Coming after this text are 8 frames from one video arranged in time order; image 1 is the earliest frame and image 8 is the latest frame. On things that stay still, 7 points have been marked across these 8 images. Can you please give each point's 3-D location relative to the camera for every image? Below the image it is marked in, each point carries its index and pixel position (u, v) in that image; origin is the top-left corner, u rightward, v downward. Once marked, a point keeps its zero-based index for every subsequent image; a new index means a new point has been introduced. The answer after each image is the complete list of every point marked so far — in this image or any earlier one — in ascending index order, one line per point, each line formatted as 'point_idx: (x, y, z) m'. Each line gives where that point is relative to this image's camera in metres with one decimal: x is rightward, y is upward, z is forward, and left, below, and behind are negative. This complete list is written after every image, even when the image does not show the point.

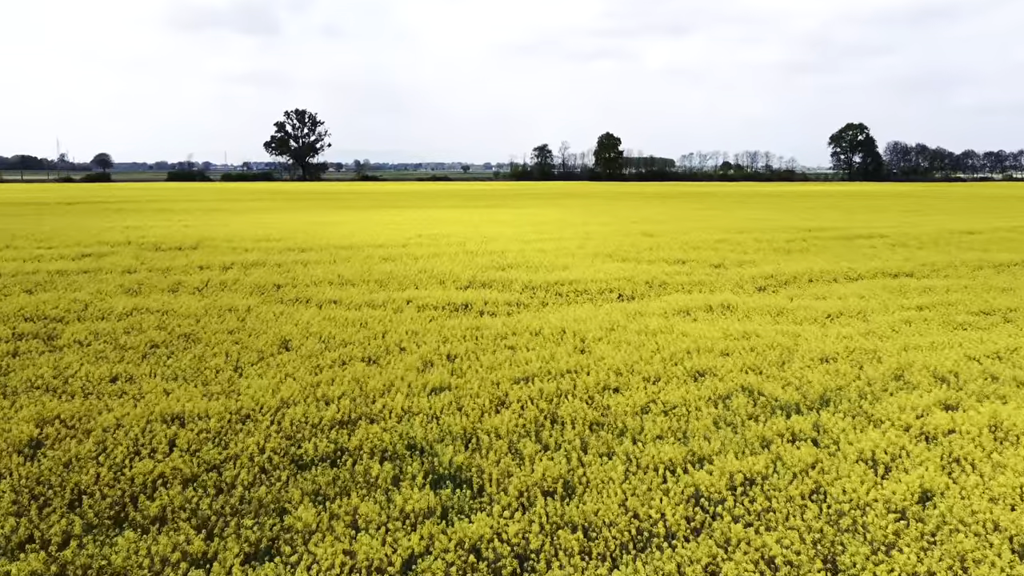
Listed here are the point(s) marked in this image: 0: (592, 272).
0: (+1.2, +0.2, +9.0) m
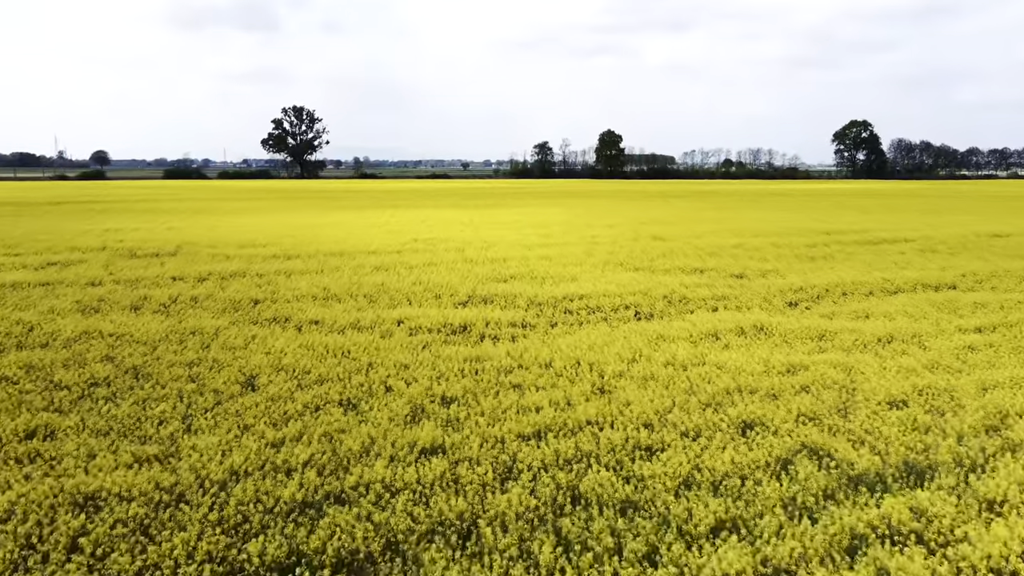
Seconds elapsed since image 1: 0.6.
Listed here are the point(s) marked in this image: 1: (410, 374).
0: (+1.3, 0.0, +8.2) m
1: (-0.8, -0.7, +4.7) m
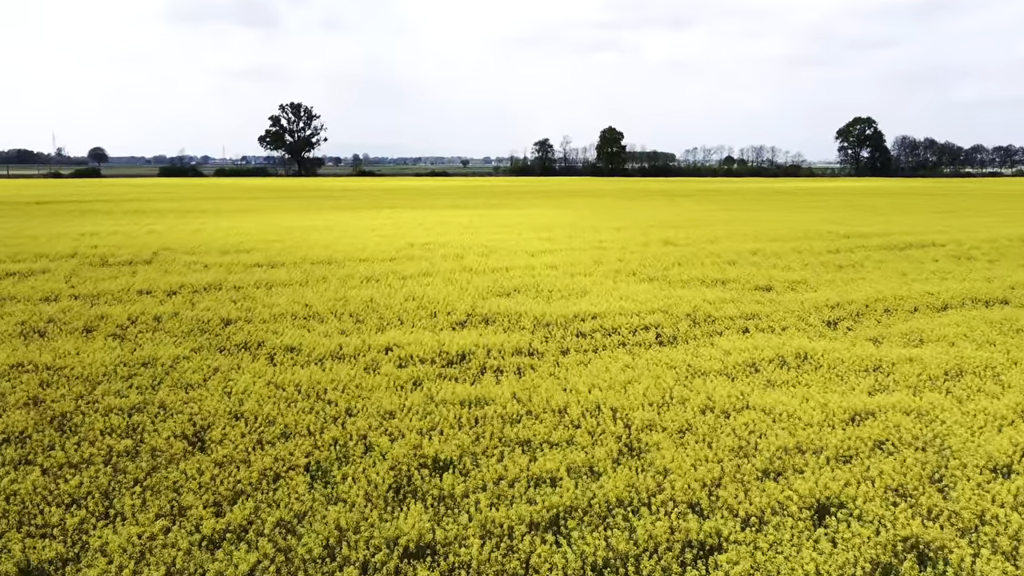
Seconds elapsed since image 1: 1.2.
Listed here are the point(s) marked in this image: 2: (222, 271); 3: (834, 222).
0: (+1.3, -0.2, +7.4) m
1: (-0.8, -0.9, +3.8) m
2: (-4.5, +0.3, +9.2) m
3: (+9.4, +1.9, +17.1) m
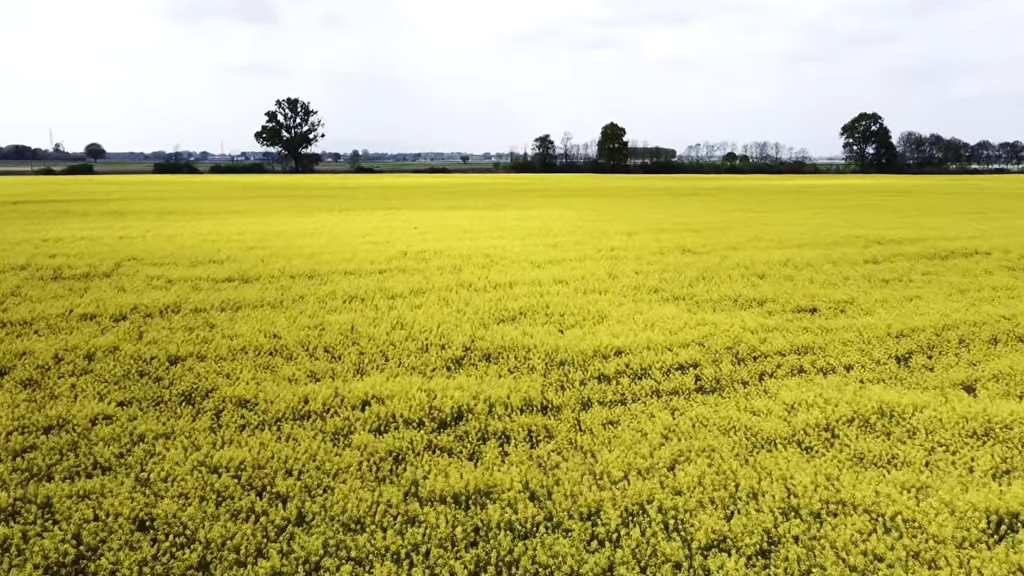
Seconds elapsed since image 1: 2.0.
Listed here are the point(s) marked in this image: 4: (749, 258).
0: (+1.4, -0.4, +6.2) m
1: (-0.7, -1.2, +2.7) m
2: (-4.5, 0.0, +8.1) m
3: (+9.4, +1.7, +15.9) m
4: (+4.3, +0.5, +10.6) m
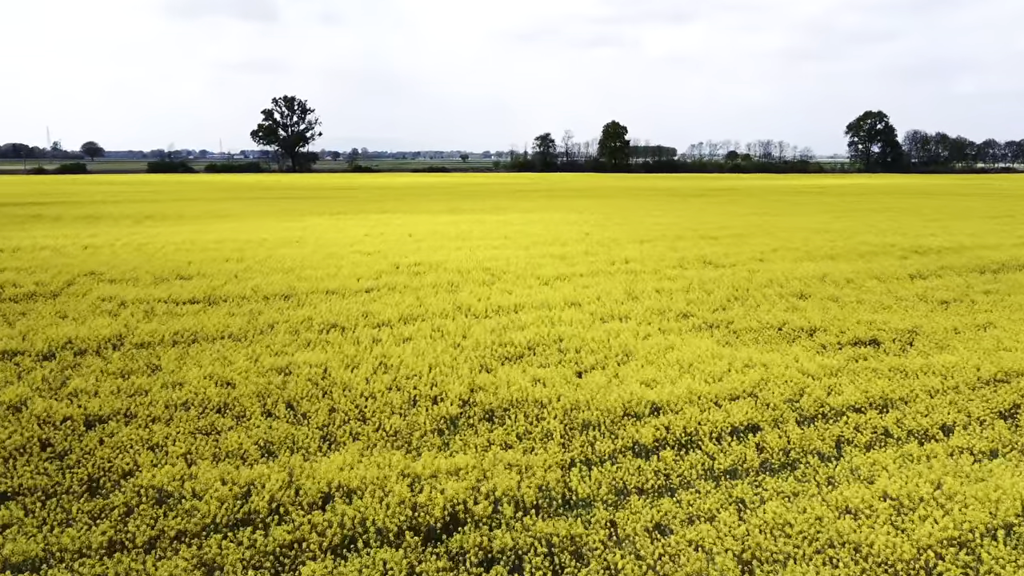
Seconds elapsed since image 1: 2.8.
0: (+1.5, -0.7, +5.1) m
1: (-0.6, -1.5, +1.6) m
2: (-4.4, -0.3, +6.9) m
3: (+9.5, +1.4, +14.8) m
4: (+4.4, +0.2, +9.5) m
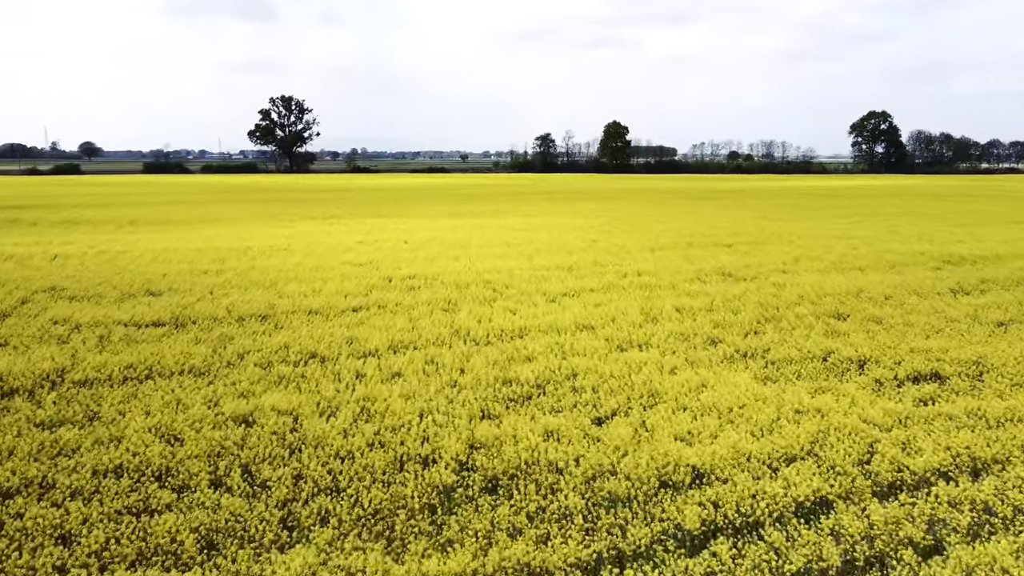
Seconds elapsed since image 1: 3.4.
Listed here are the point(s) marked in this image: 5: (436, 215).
0: (+1.5, -1.0, +4.3) m
1: (-0.6, -1.7, +0.8) m
2: (-4.3, -0.5, +6.1) m
3: (+9.5, +1.2, +14.0) m
4: (+4.4, 0.0, +8.7) m
5: (-2.4, +2.3, +18.6) m
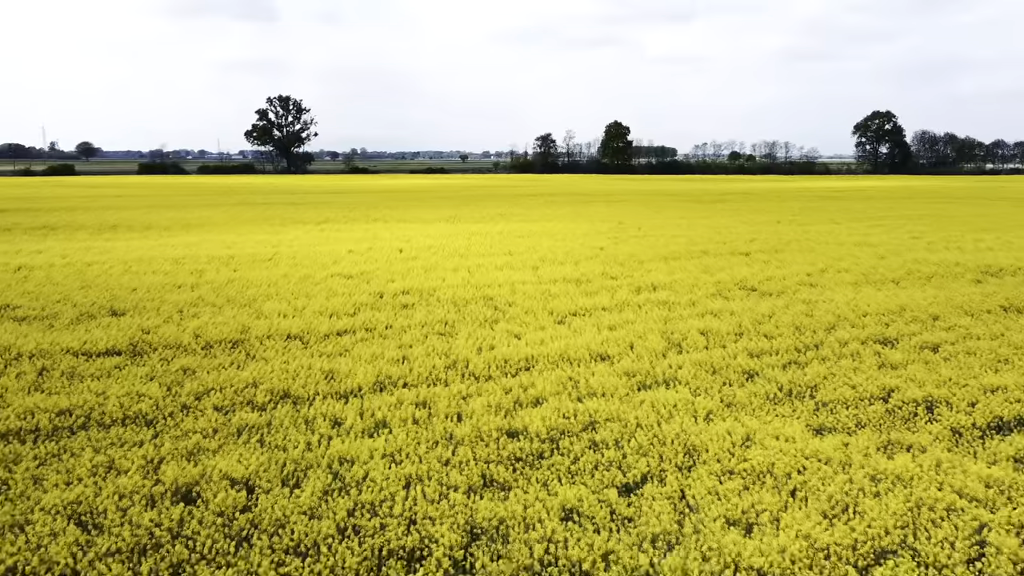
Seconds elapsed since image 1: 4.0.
0: (+1.6, -1.2, +3.4) m
1: (-0.5, -2.0, -0.1) m
2: (-4.3, -0.8, +5.2) m
3: (+9.6, +0.9, +13.1) m
4: (+4.5, -0.2, +7.8) m
5: (-2.4, +2.1, +17.7) m
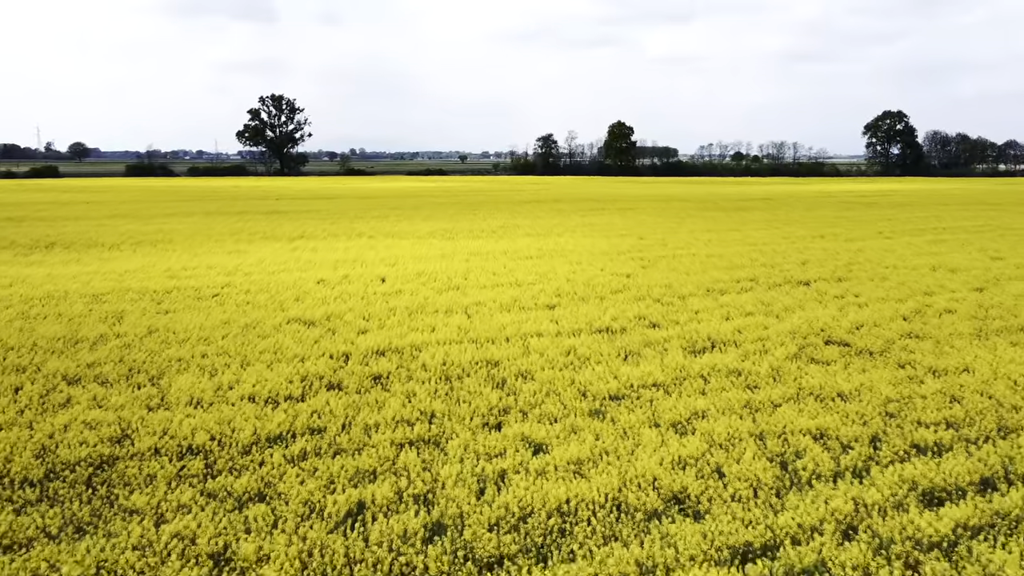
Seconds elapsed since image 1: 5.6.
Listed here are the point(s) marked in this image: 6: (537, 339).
0: (+1.7, -1.8, +1.1) m
1: (-0.4, -2.6, -2.4) m
2: (-4.2, -1.4, +2.9) m
3: (+9.7, +0.3, +10.8) m
4: (+4.6, -0.9, +5.5) m
5: (-2.2, +1.4, +15.4) m
6: (+0.3, -0.6, +6.7) m
